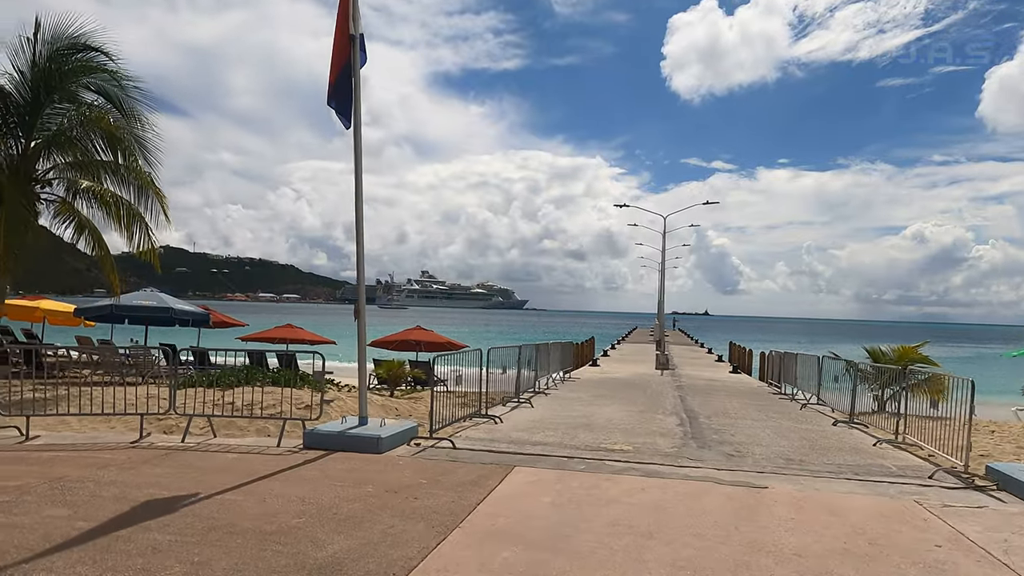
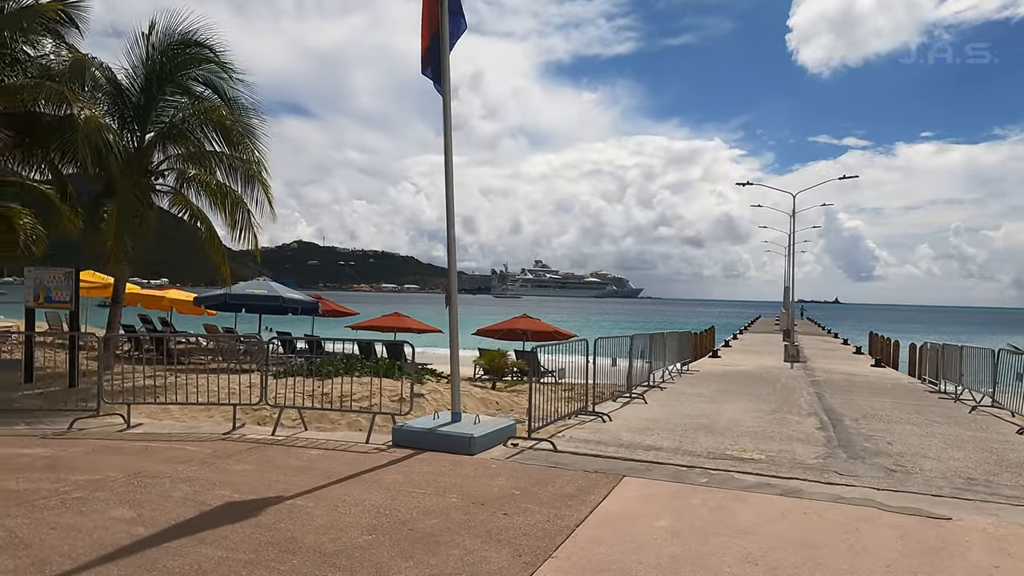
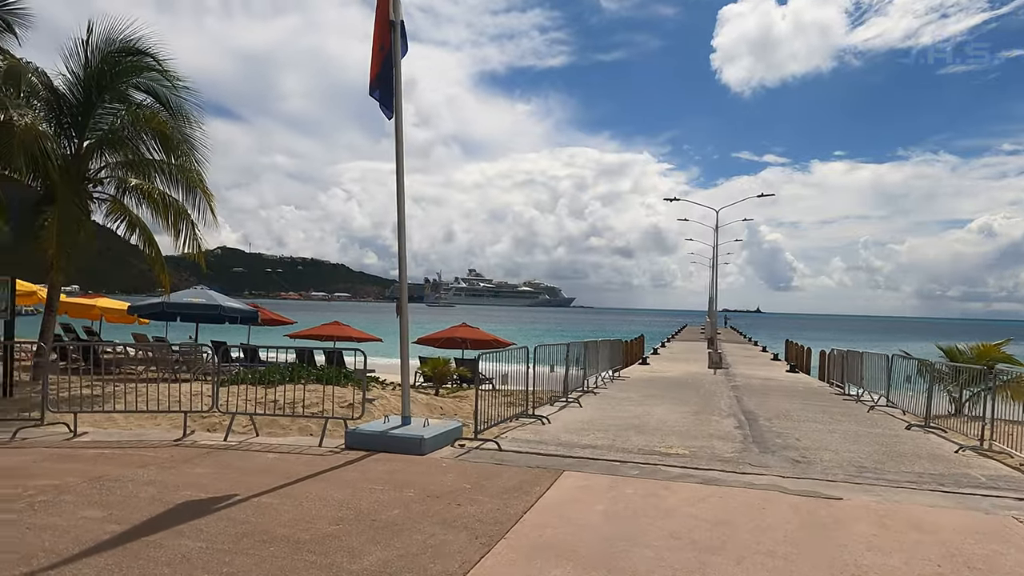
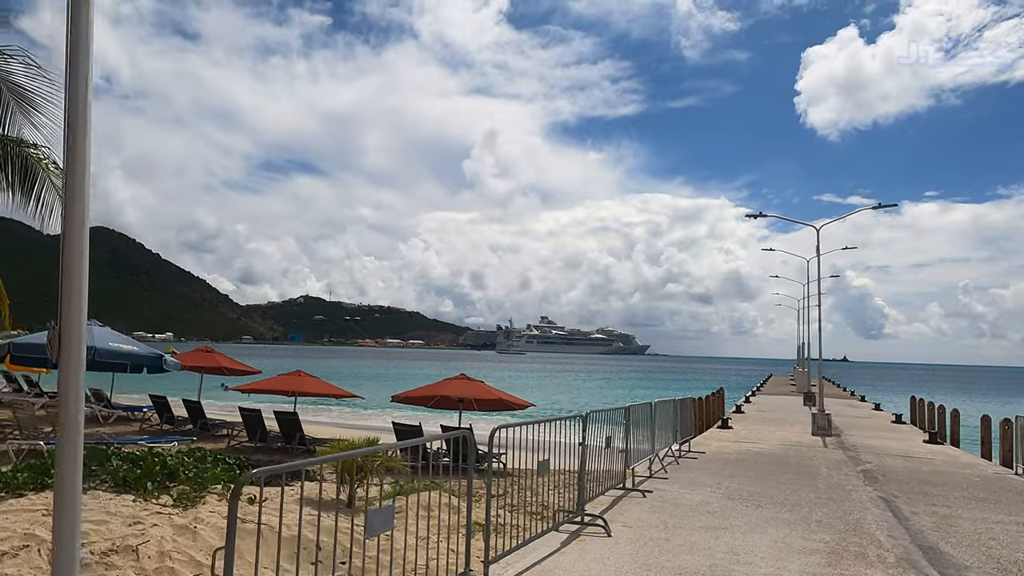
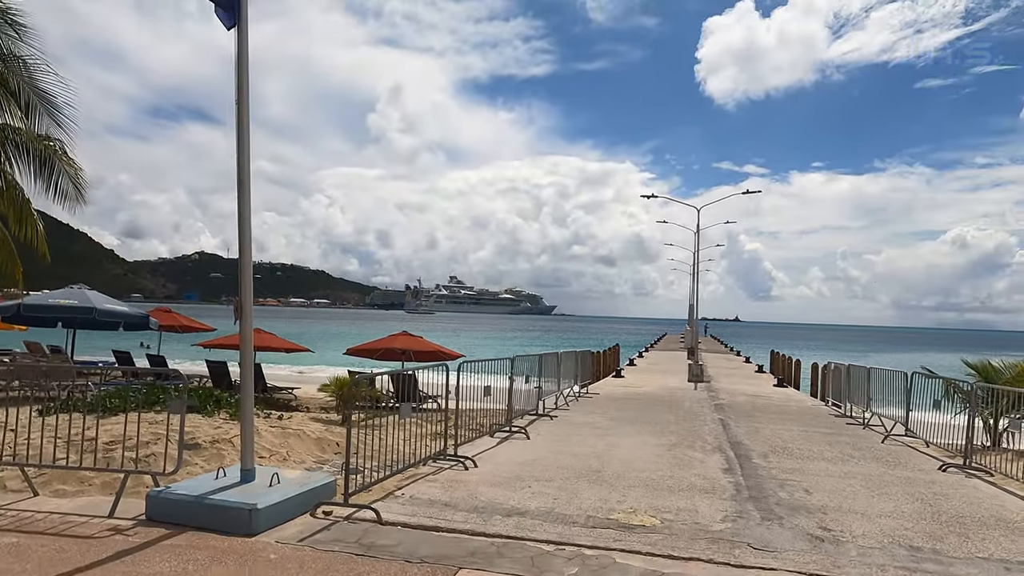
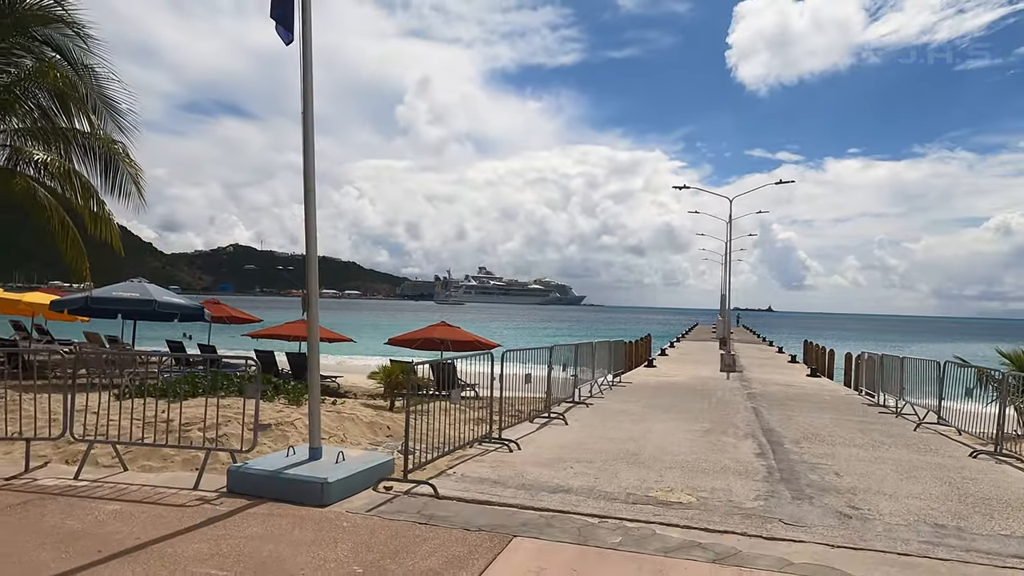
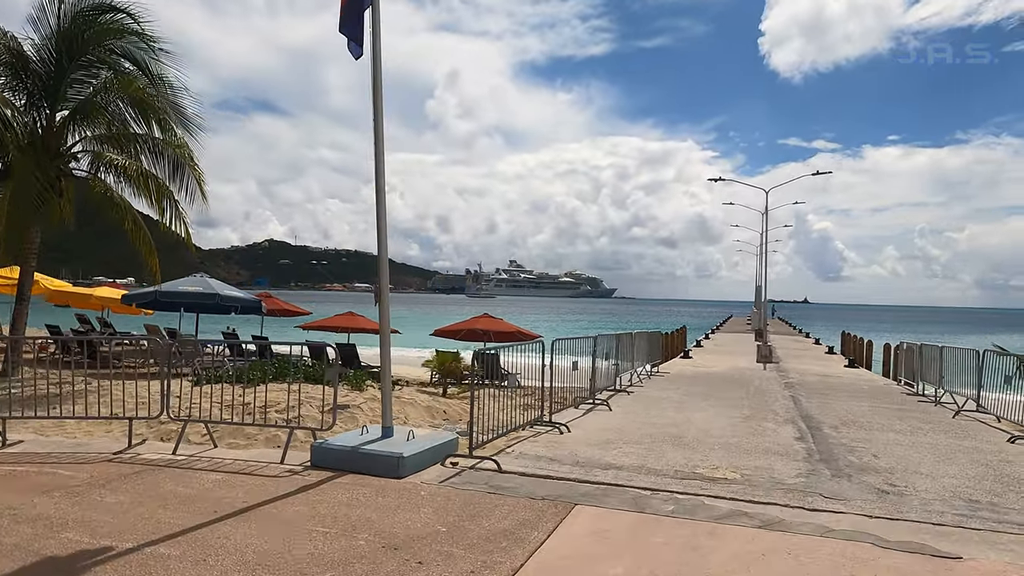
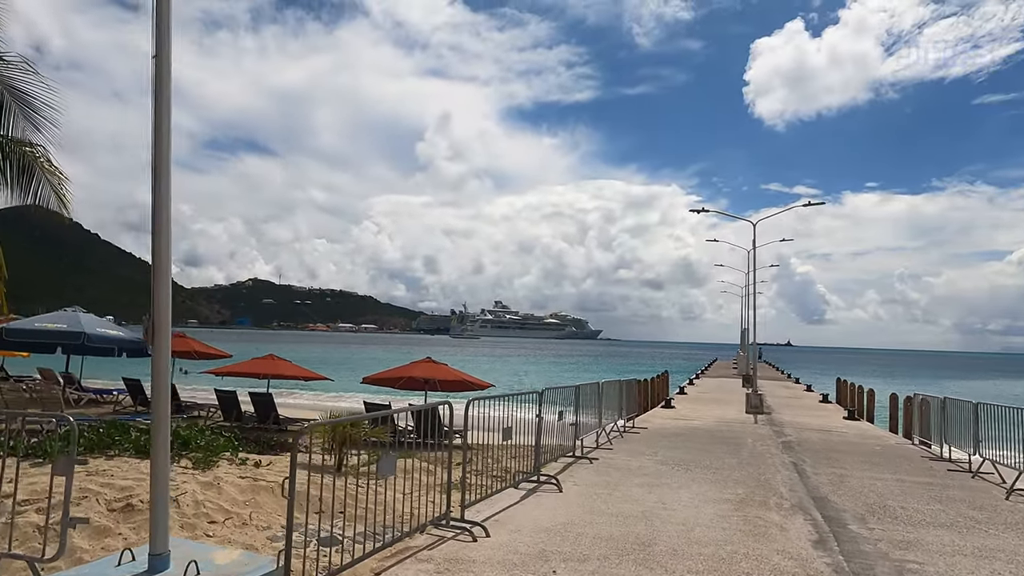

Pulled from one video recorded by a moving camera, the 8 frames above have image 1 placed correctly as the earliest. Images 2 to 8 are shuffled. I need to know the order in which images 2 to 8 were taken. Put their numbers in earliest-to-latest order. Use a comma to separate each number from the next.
3, 2, 7, 6, 5, 8, 4
